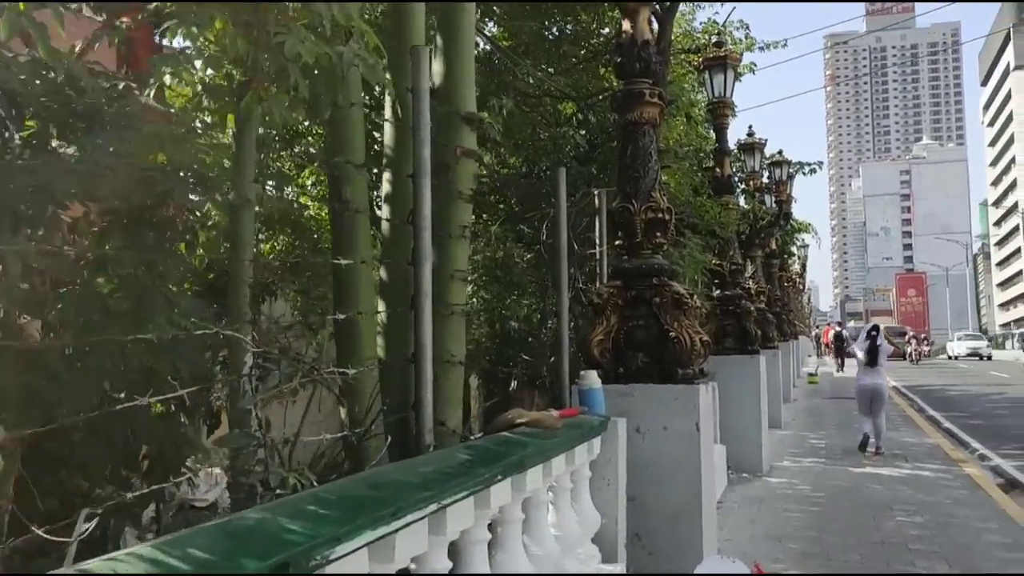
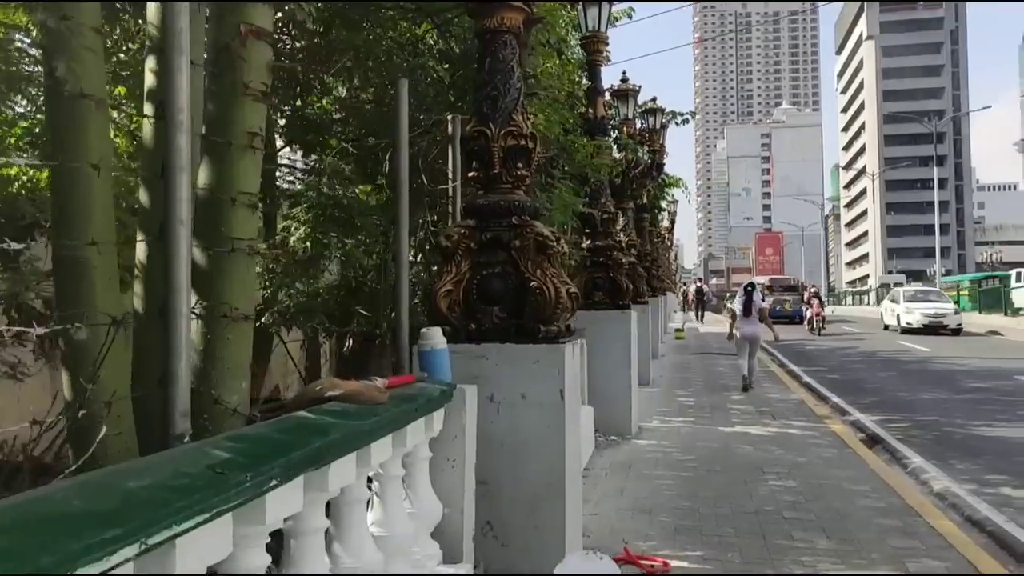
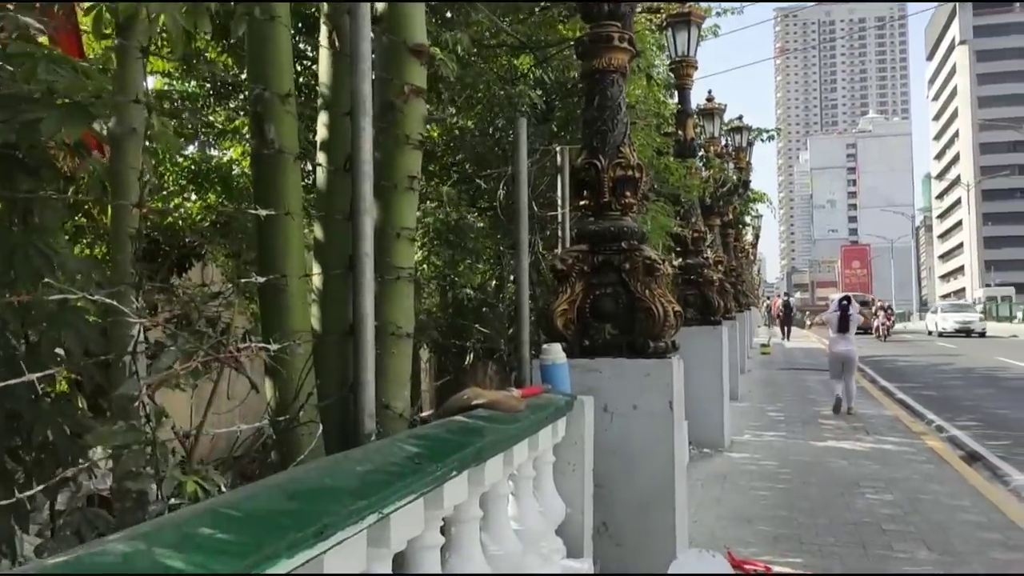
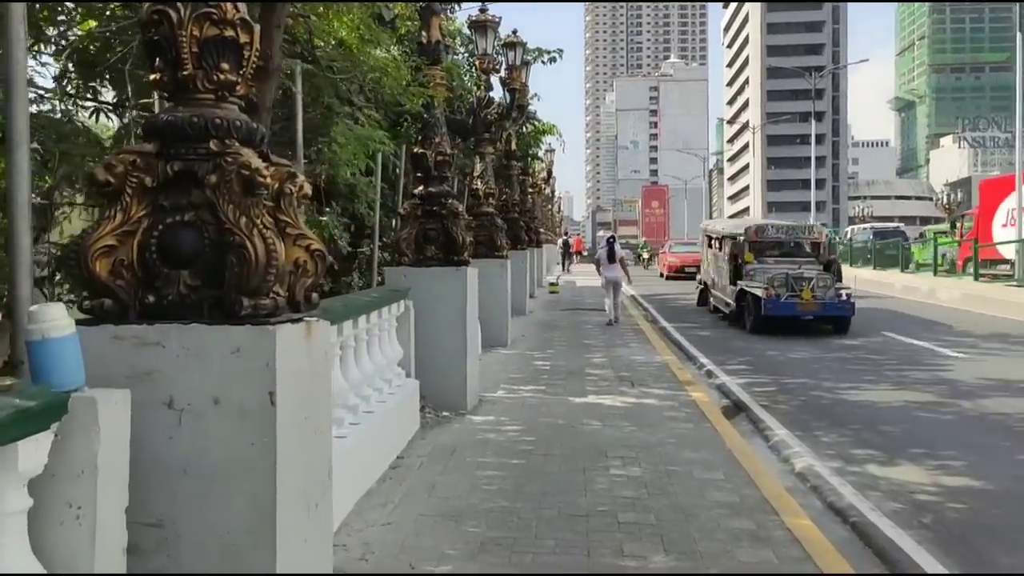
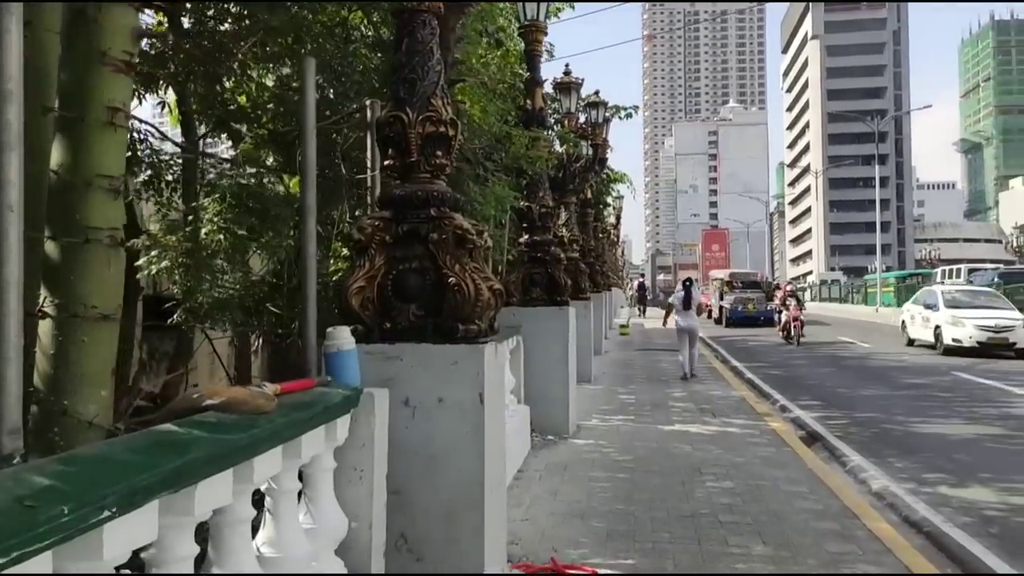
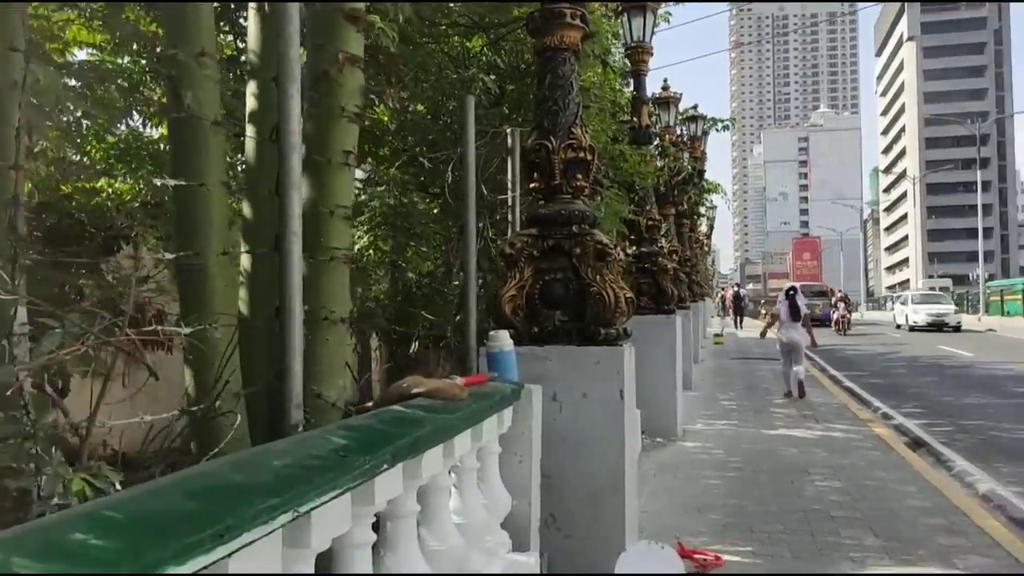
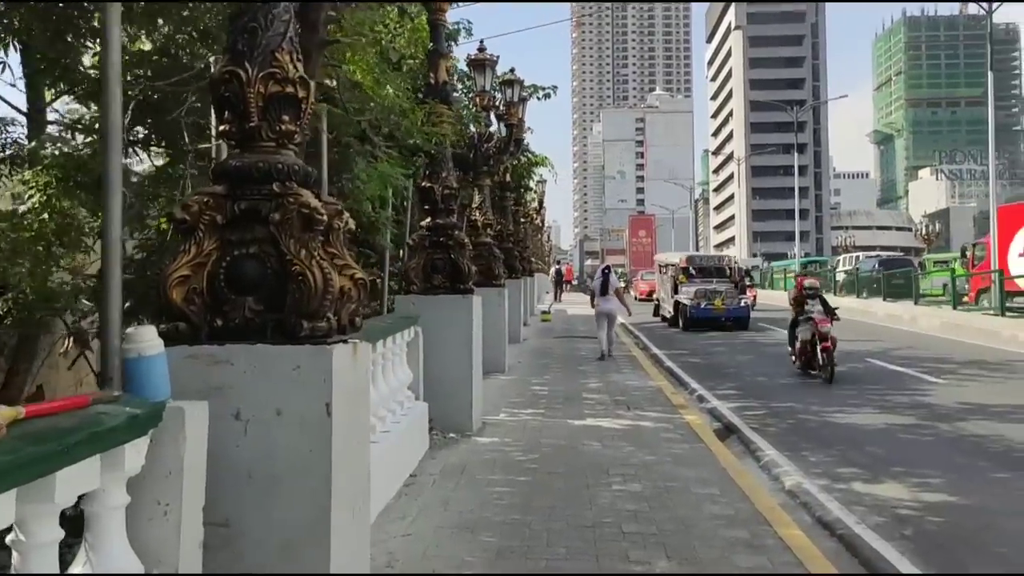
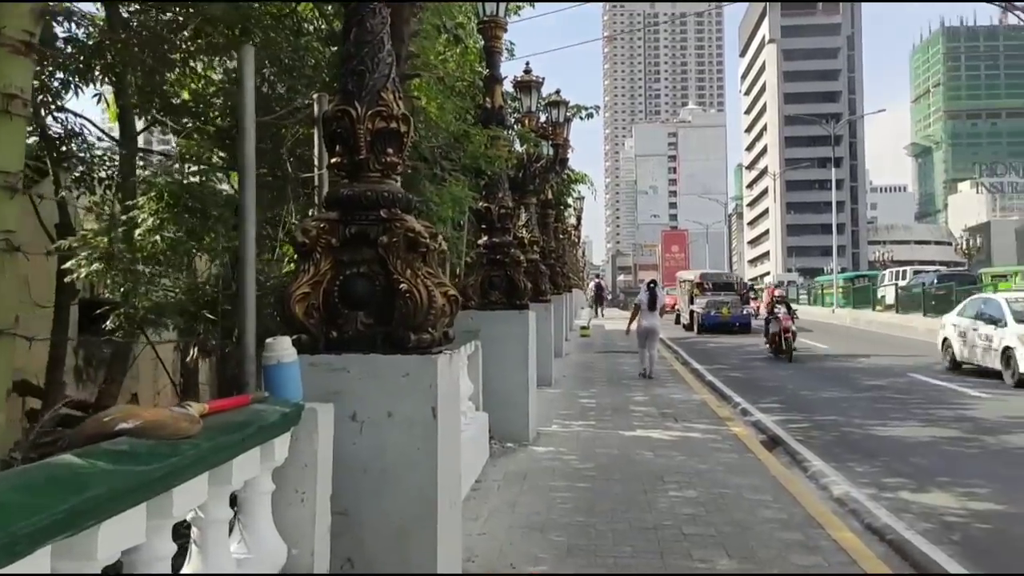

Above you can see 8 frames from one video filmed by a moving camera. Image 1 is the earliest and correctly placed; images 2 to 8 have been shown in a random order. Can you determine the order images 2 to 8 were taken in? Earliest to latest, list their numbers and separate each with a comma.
3, 6, 2, 5, 8, 7, 4
